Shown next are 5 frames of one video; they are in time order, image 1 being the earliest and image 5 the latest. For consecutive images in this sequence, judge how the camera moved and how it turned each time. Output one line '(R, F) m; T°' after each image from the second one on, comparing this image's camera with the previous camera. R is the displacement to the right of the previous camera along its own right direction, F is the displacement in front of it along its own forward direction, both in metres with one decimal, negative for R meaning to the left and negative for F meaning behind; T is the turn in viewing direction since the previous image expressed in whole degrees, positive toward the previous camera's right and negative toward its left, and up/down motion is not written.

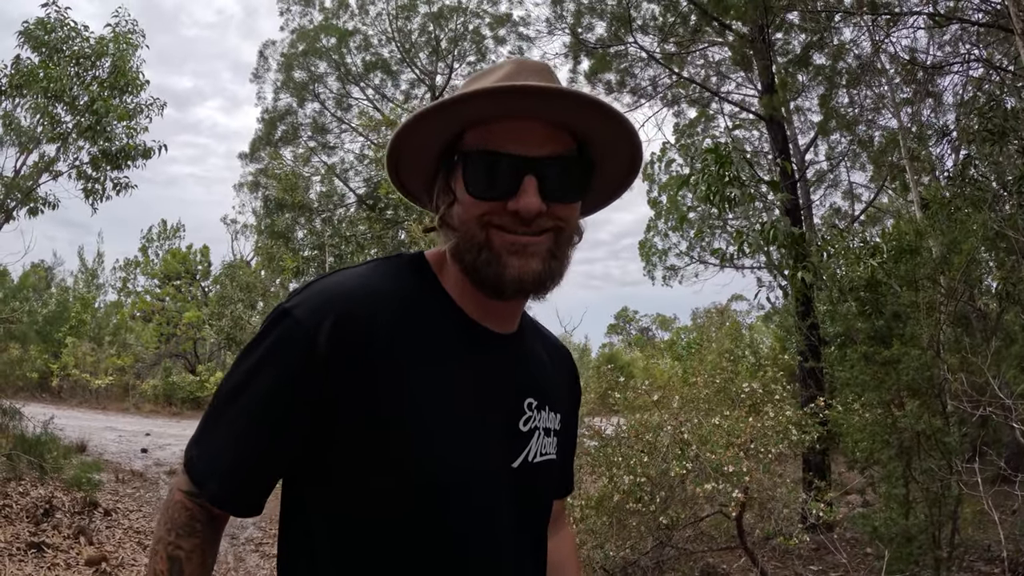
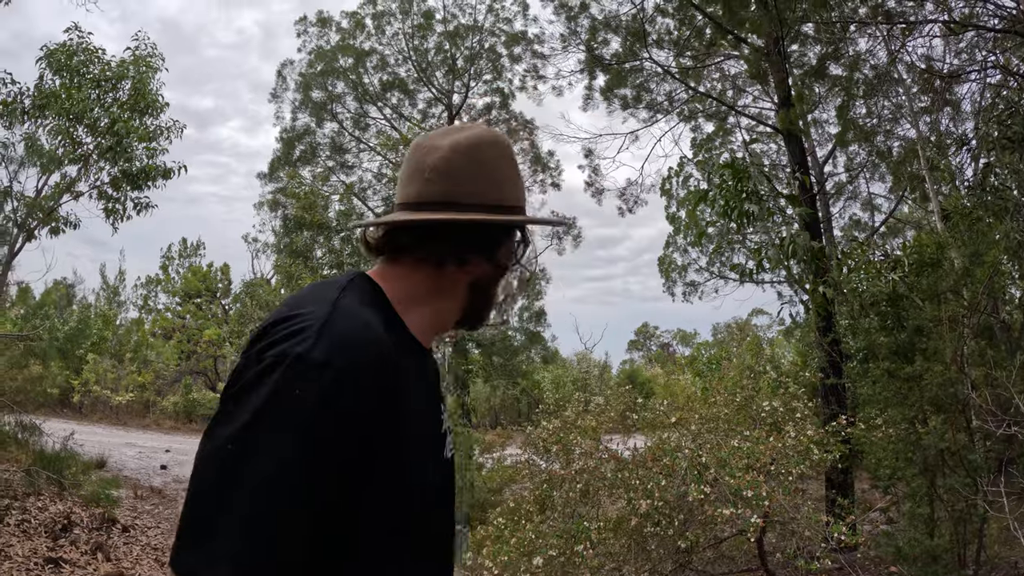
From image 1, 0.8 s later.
(0.0, 0.0) m; -1°
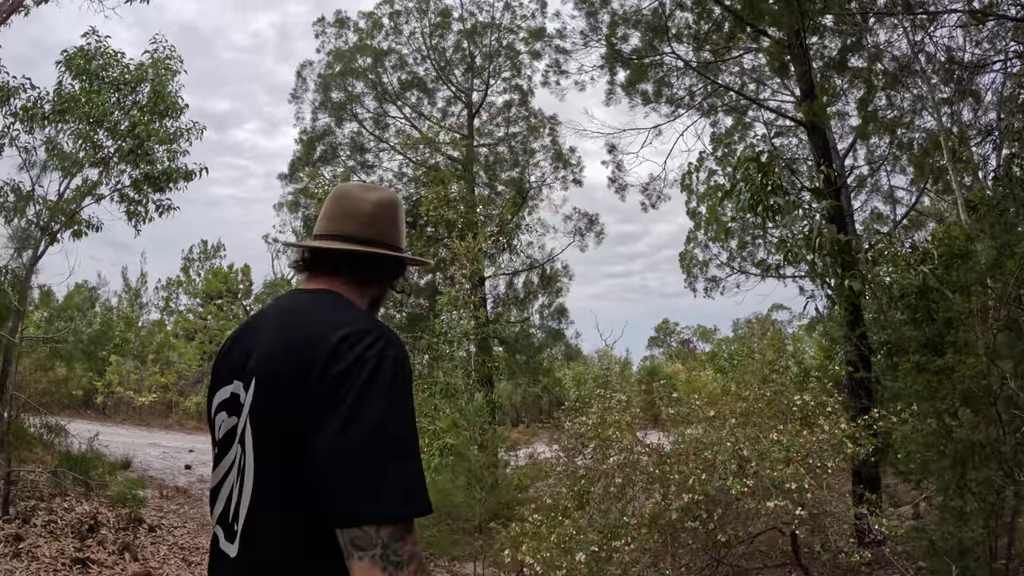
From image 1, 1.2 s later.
(0.0, 0.0) m; -1°
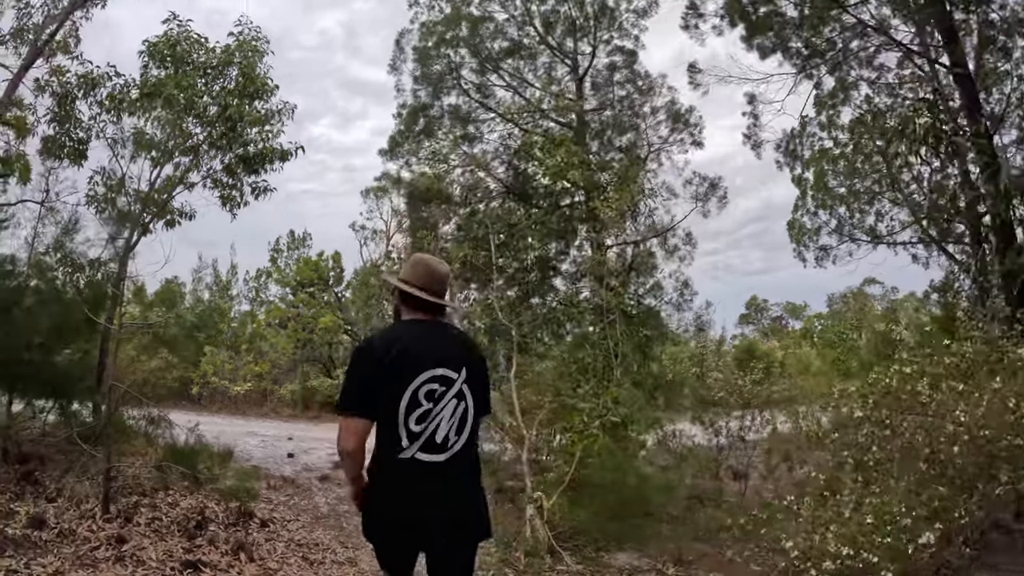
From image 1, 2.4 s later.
(-0.3, +0.5) m; -4°
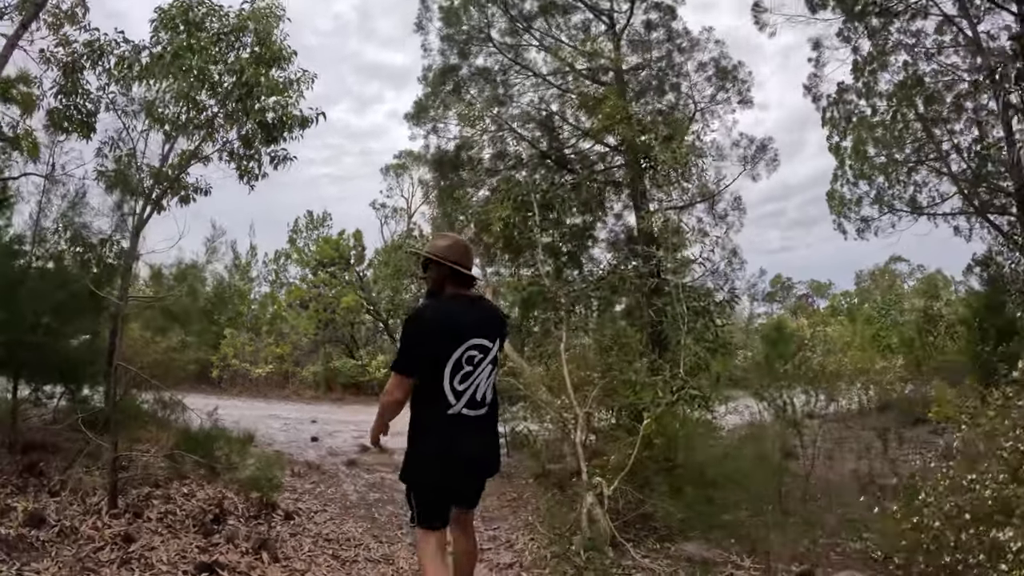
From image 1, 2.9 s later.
(-0.1, +0.5) m; -1°
